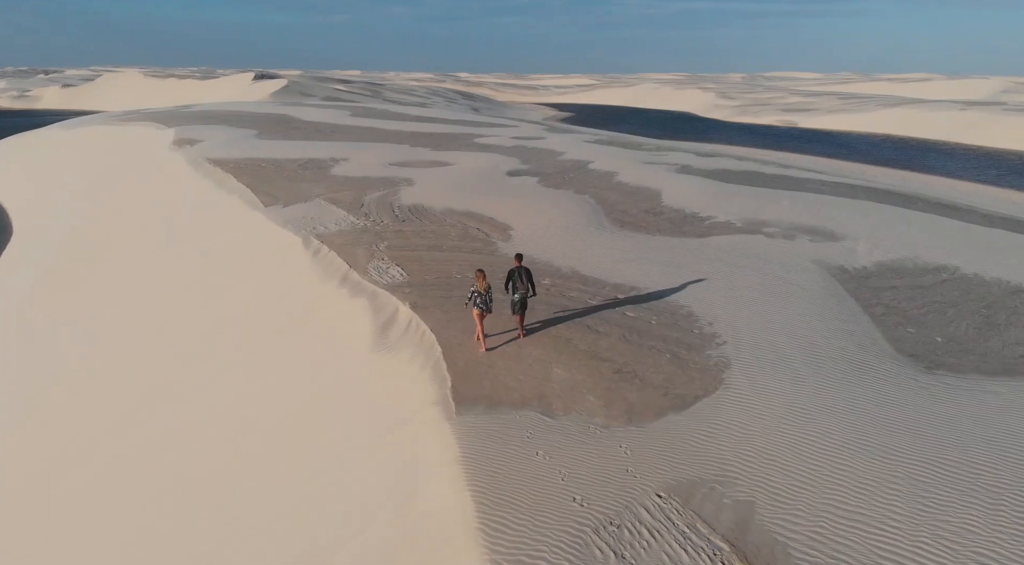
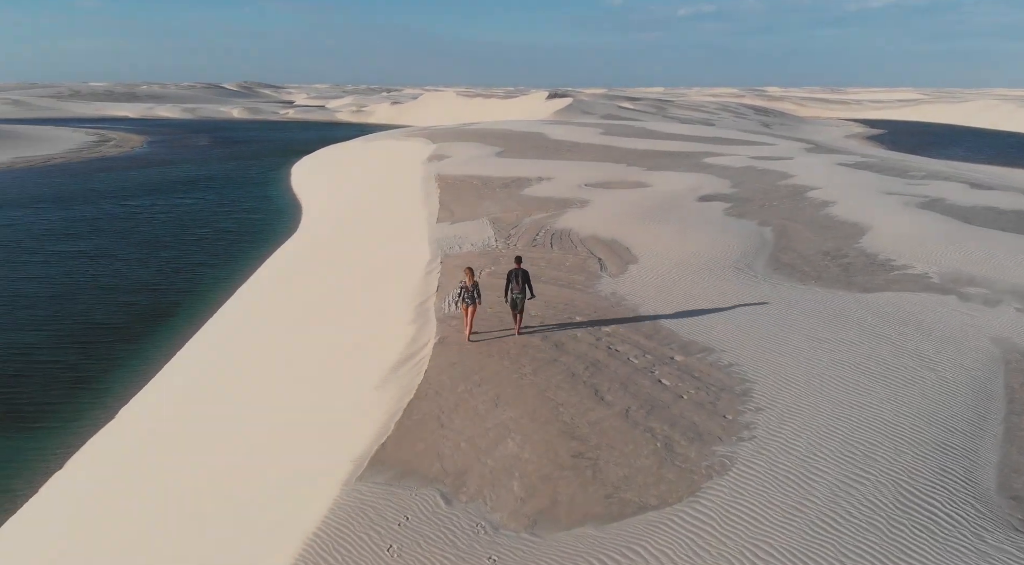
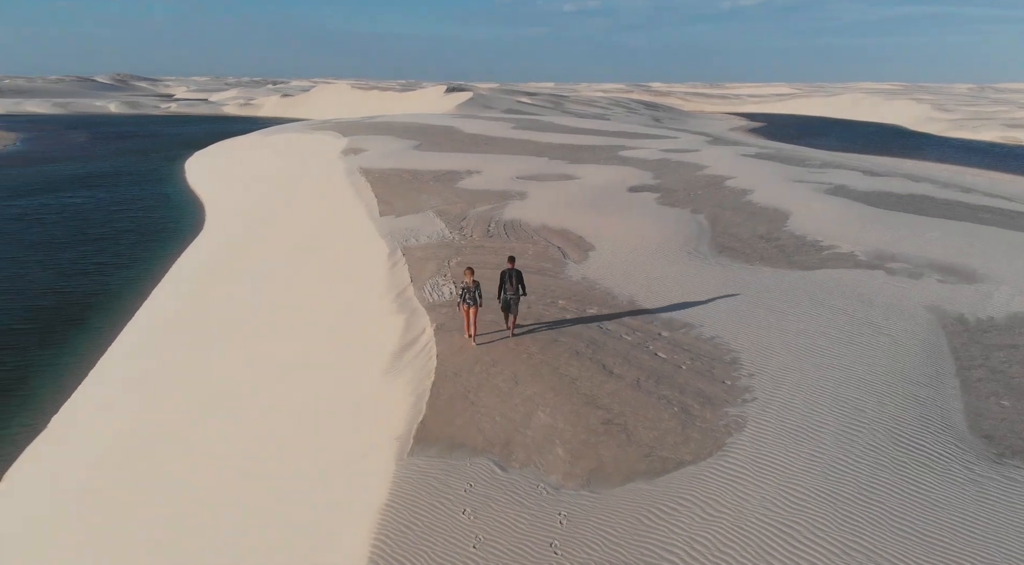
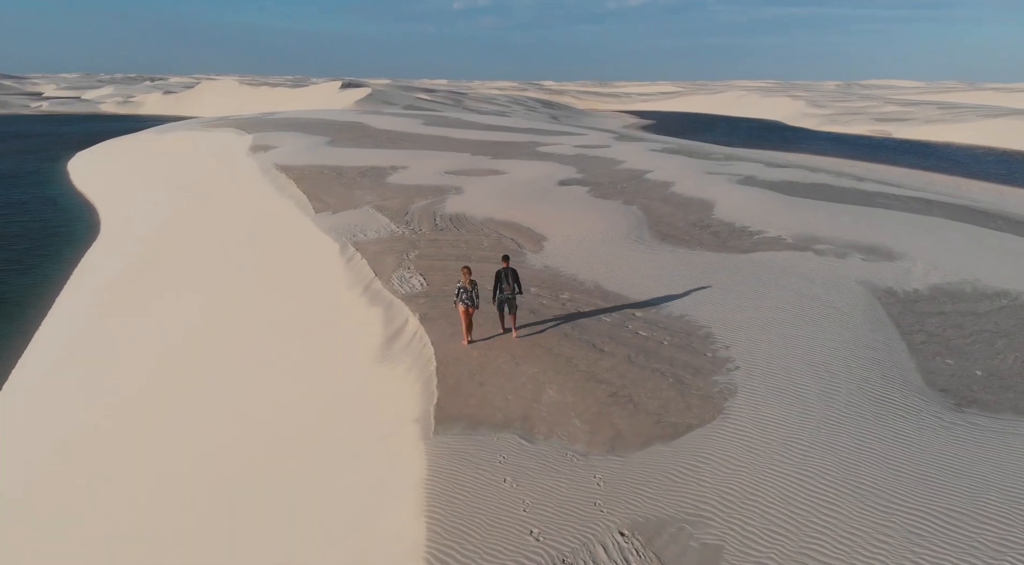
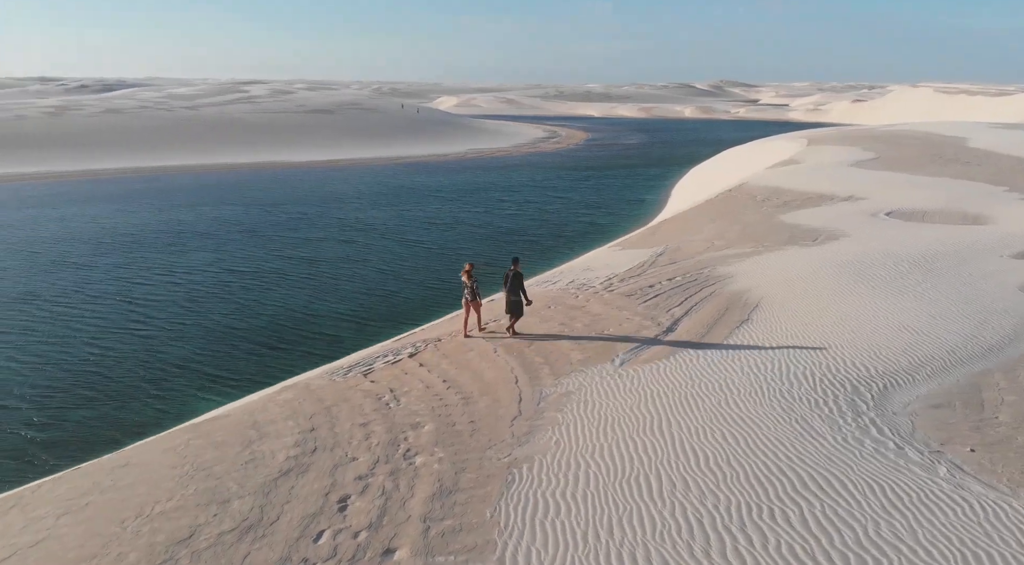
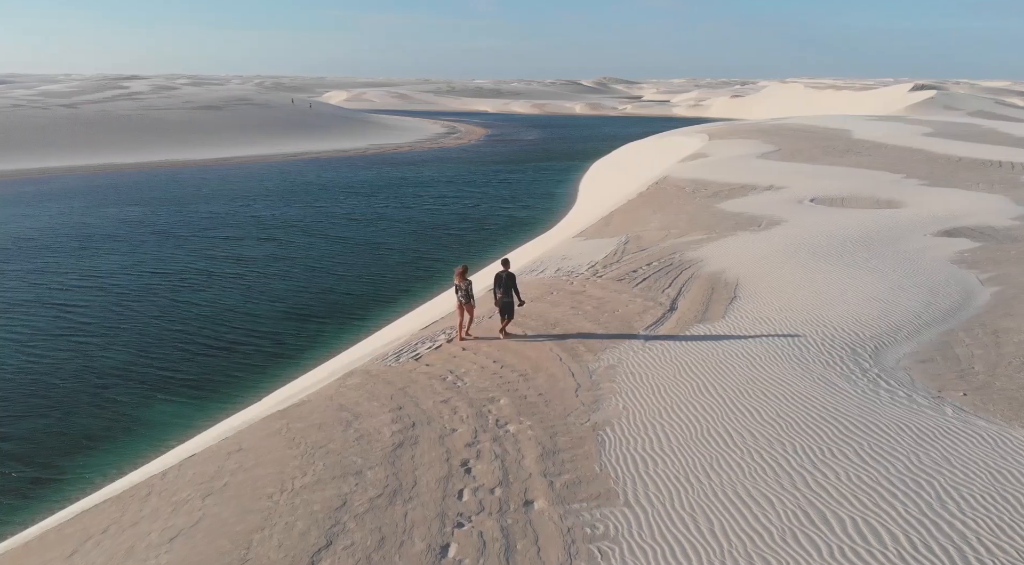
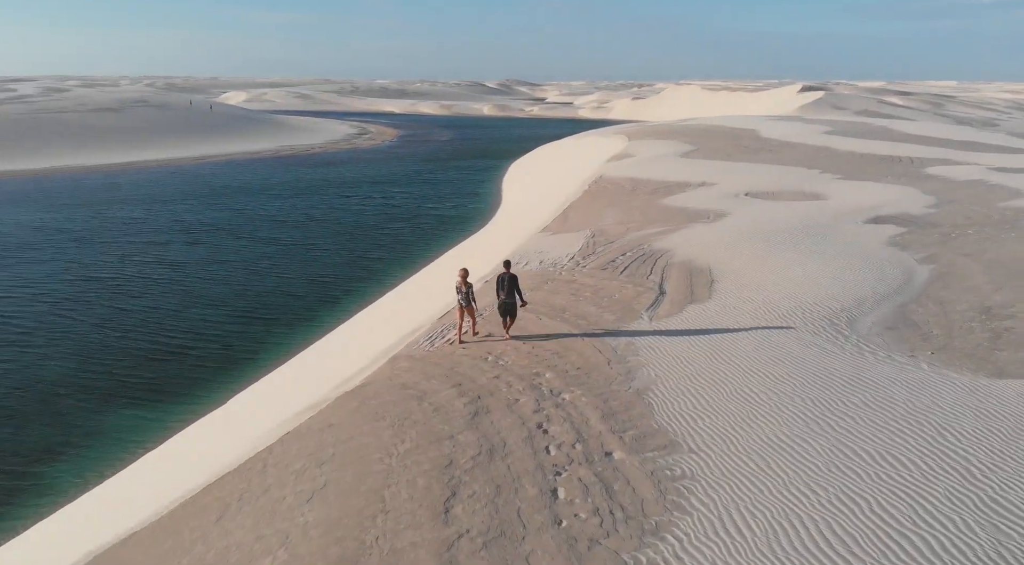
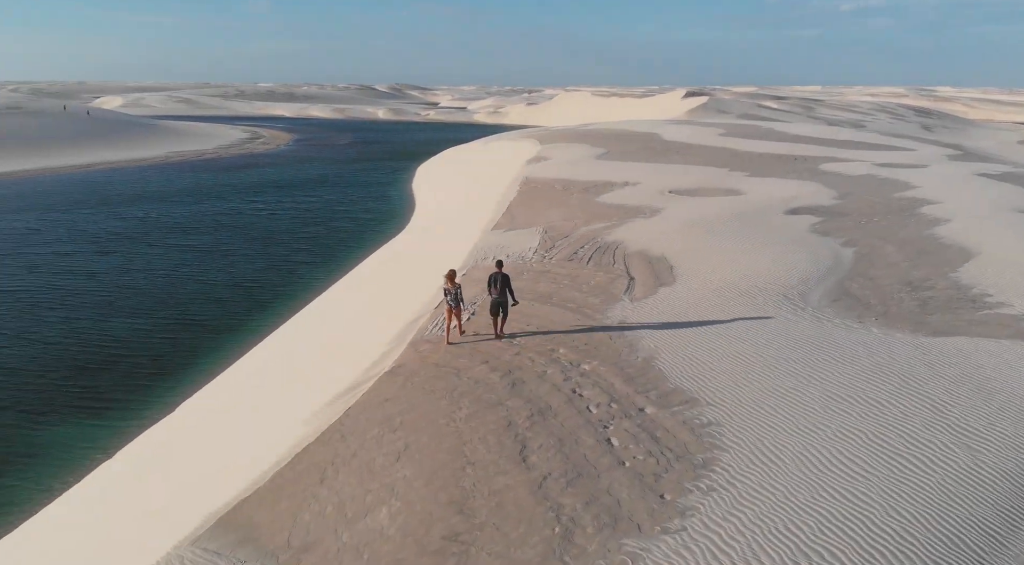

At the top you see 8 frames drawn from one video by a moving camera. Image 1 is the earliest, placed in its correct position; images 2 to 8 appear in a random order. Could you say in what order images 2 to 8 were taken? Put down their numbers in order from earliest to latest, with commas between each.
4, 3, 2, 8, 7, 6, 5
